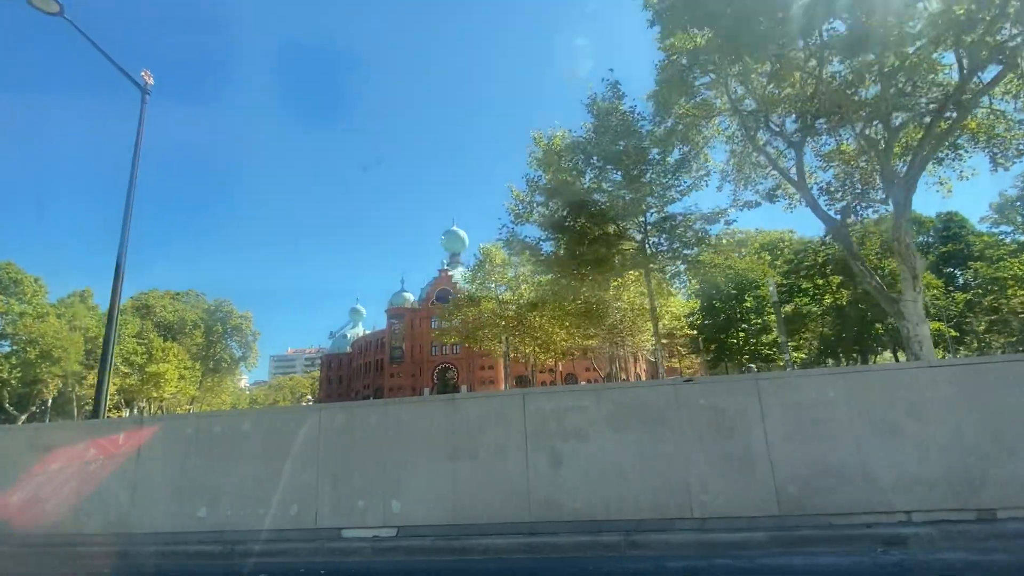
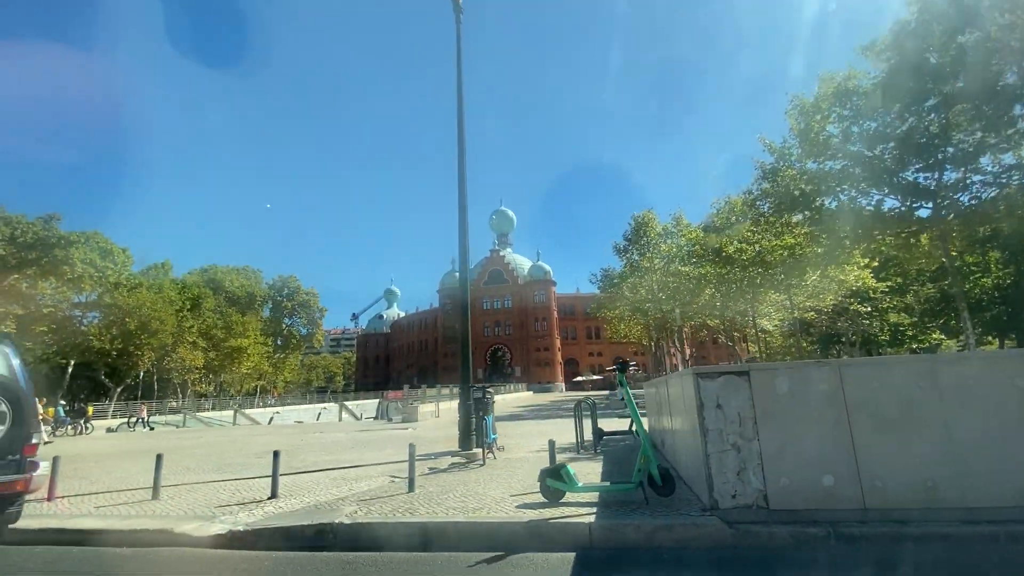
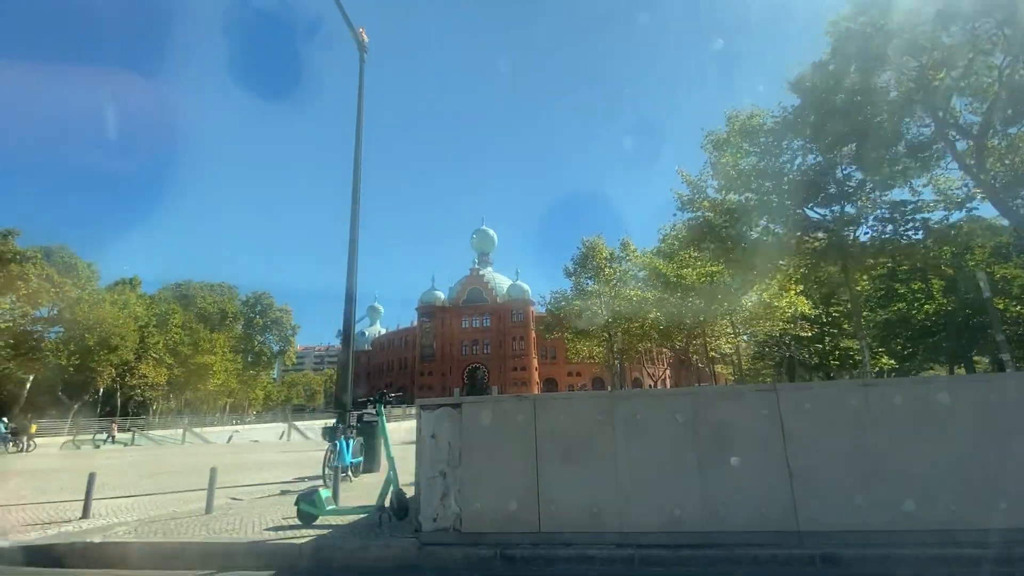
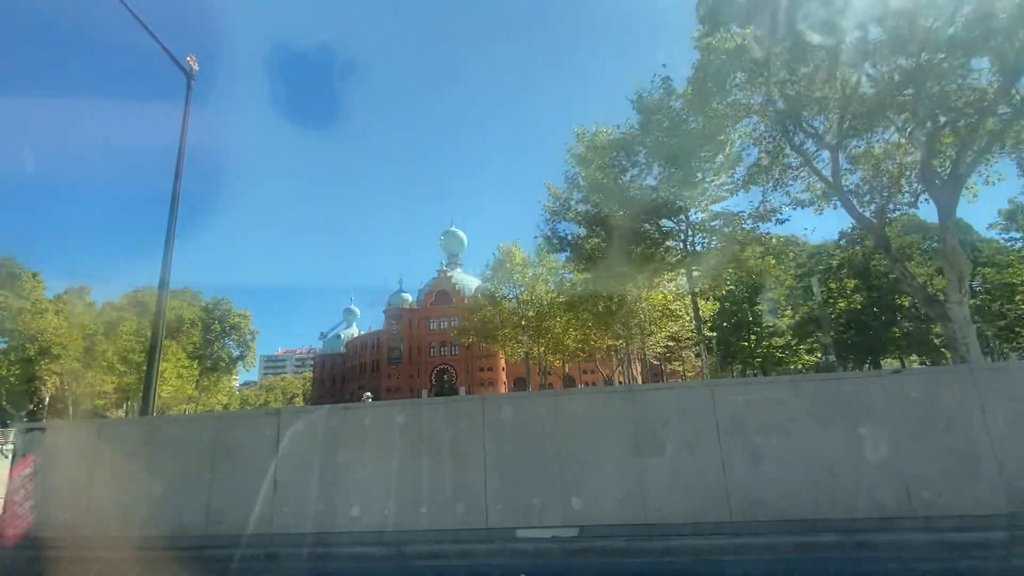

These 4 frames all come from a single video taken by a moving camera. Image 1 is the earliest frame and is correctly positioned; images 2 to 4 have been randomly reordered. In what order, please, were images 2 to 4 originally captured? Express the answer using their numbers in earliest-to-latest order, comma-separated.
4, 3, 2
